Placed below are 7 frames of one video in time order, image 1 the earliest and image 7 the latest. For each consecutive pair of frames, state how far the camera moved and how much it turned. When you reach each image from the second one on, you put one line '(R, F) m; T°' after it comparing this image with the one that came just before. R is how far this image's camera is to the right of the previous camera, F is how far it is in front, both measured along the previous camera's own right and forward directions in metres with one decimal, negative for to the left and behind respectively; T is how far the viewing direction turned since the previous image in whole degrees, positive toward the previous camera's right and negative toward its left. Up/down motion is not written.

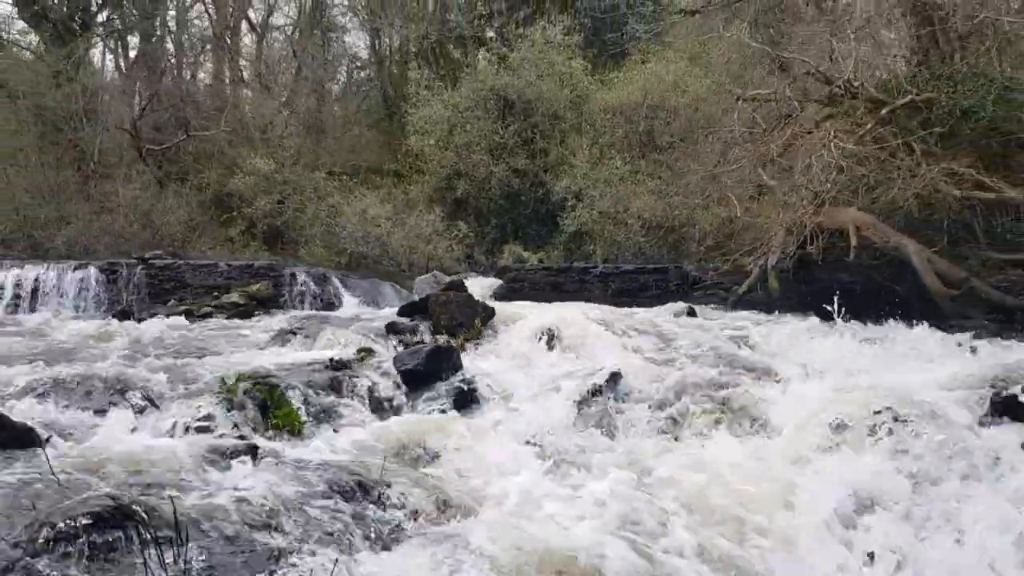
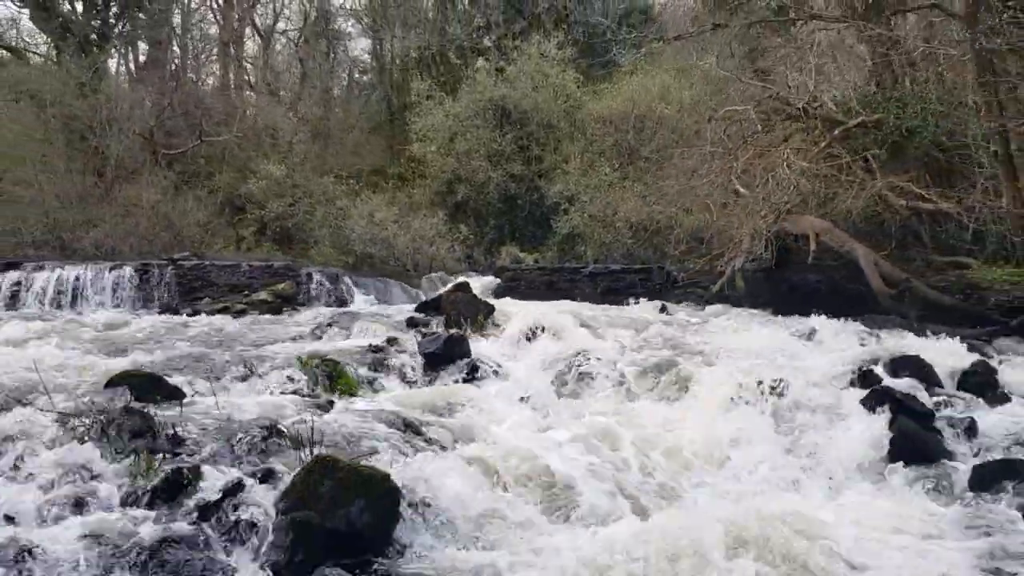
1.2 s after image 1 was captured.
(0.0, -1.3) m; 0°
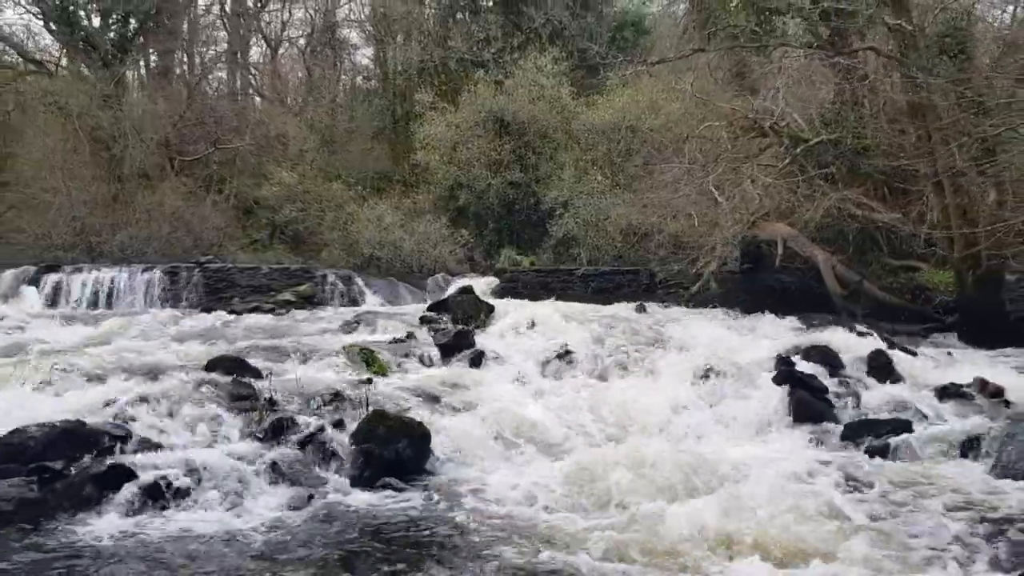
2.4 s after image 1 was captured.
(0.0, -1.3) m; 0°
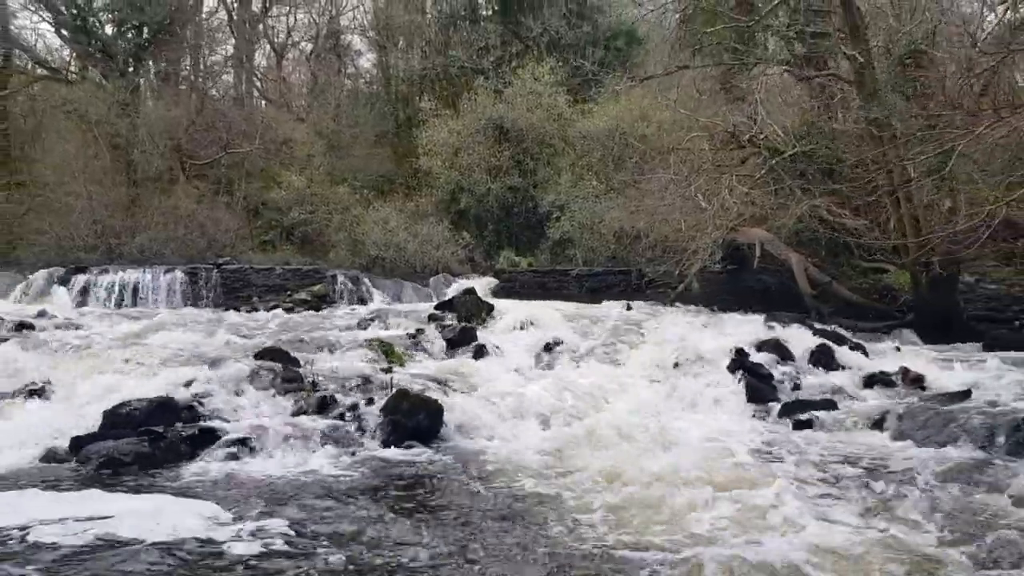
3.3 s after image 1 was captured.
(0.0, -1.1) m; 0°
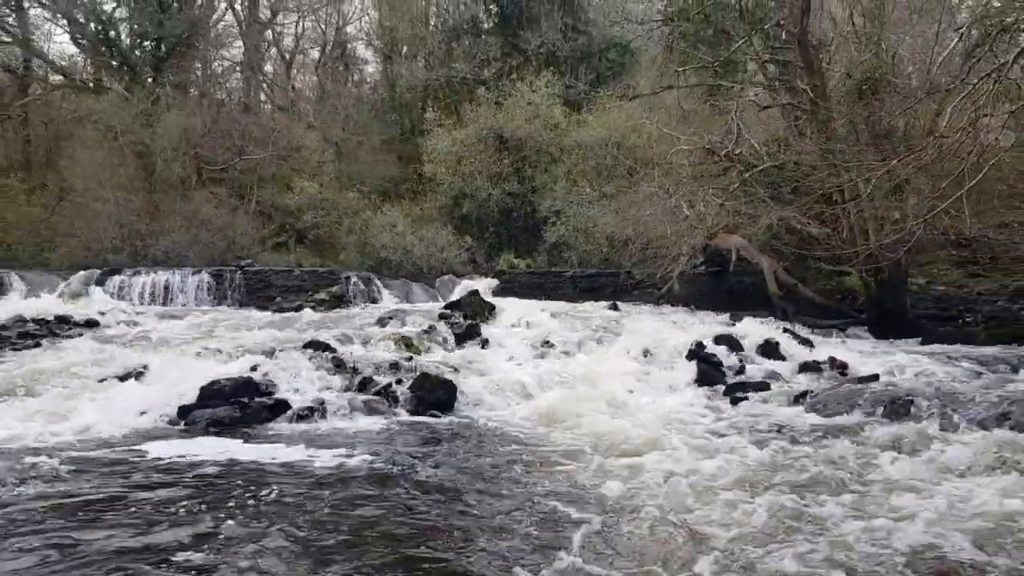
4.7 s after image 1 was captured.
(0.0, -1.5) m; 0°
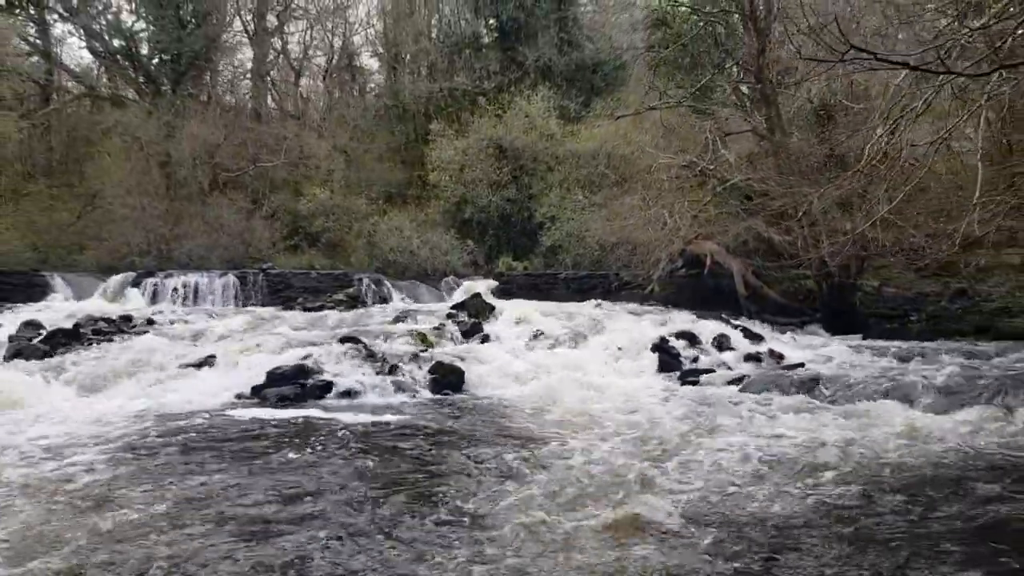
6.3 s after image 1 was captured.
(0.0, -1.8) m; 0°
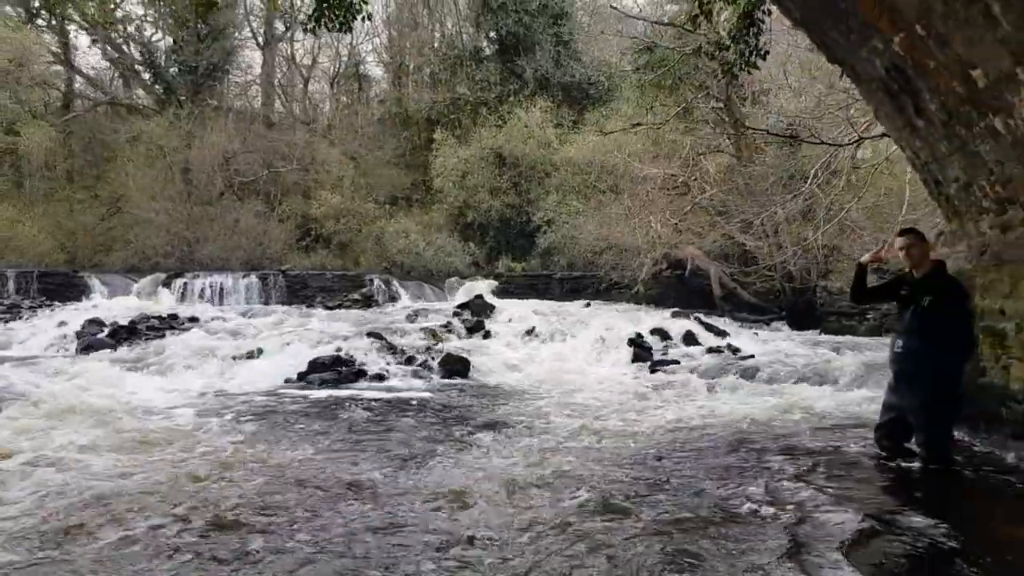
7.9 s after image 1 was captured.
(0.0, -1.8) m; 0°
